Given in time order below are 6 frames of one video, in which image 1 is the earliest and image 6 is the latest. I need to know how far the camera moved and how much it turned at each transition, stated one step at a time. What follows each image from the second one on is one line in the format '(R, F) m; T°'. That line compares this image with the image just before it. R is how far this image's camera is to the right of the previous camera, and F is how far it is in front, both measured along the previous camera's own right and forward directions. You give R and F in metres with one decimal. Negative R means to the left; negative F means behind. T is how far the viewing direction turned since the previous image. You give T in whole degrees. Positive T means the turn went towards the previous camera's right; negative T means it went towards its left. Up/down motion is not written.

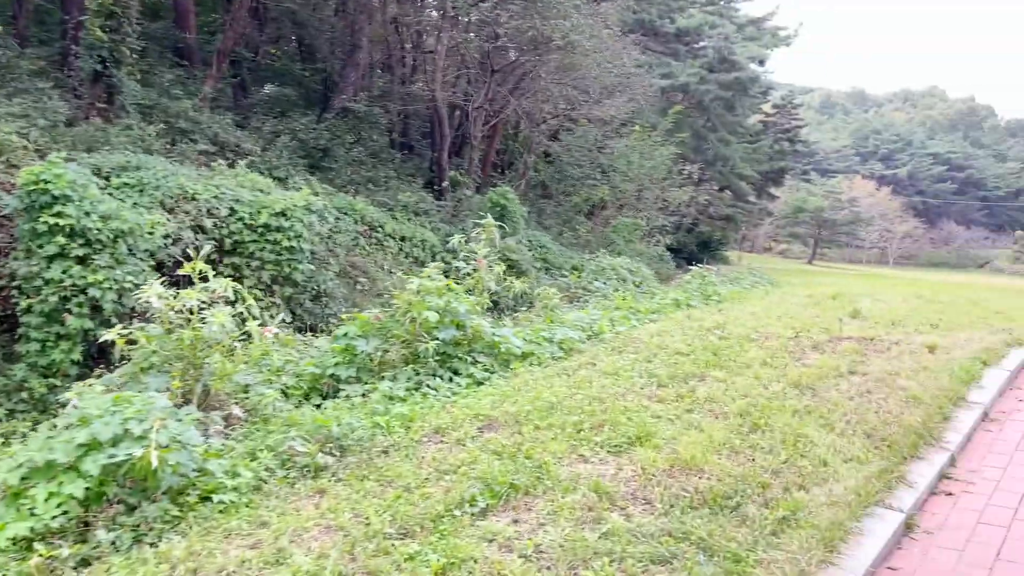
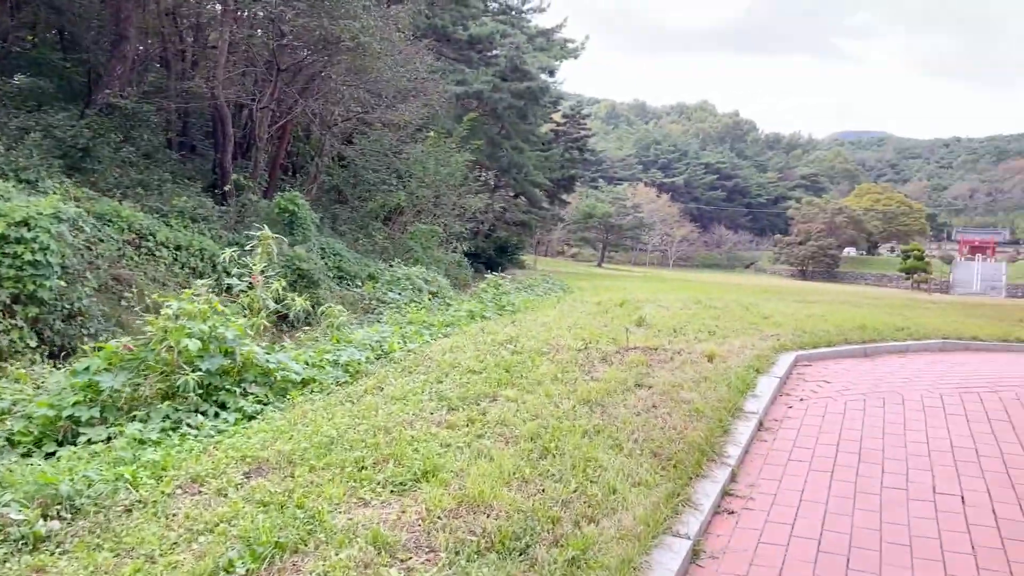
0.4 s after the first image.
(+0.1, +0.3) m; +14°
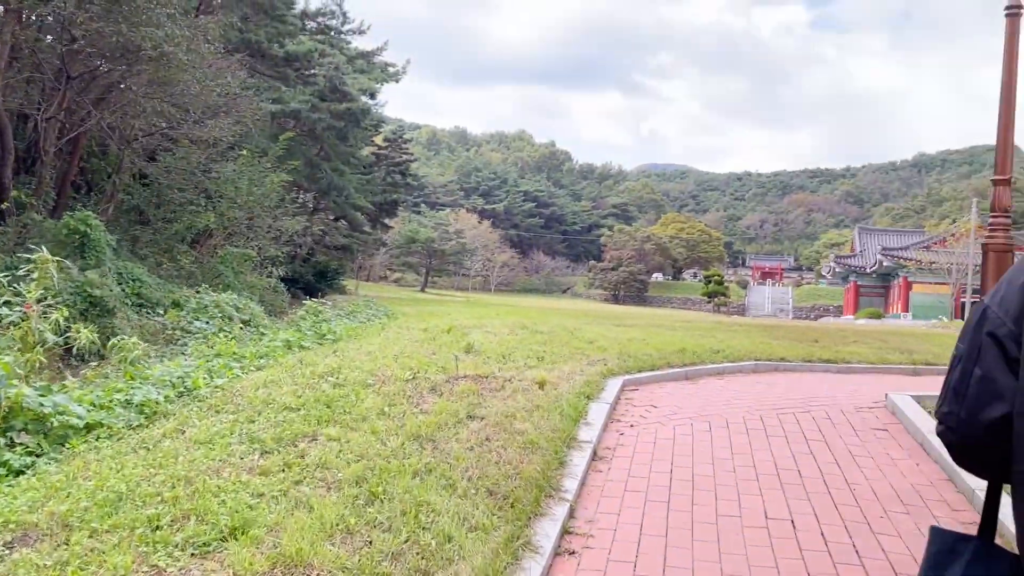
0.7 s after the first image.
(0.0, +0.3) m; +12°
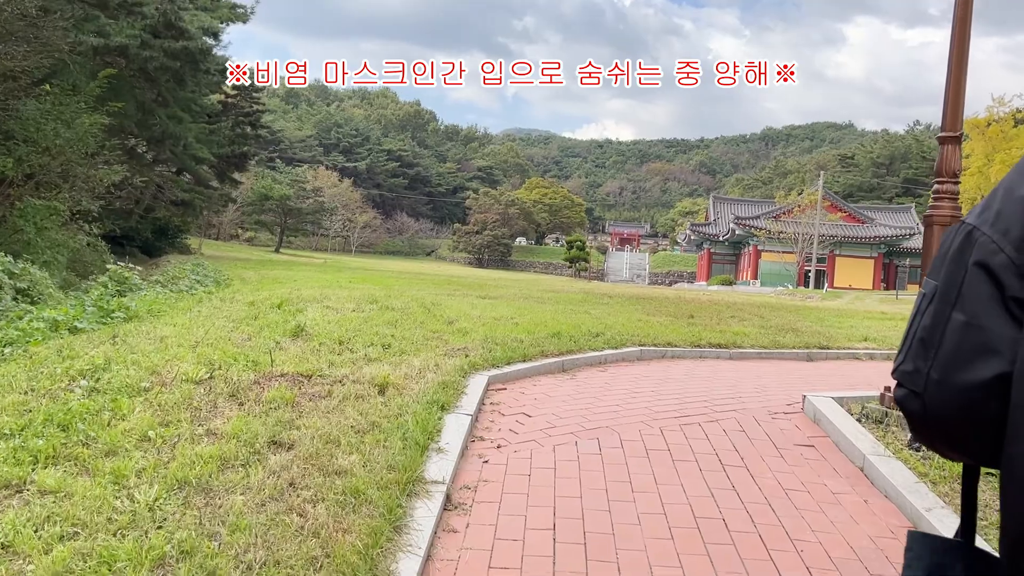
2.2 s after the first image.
(+0.1, +1.2) m; +9°
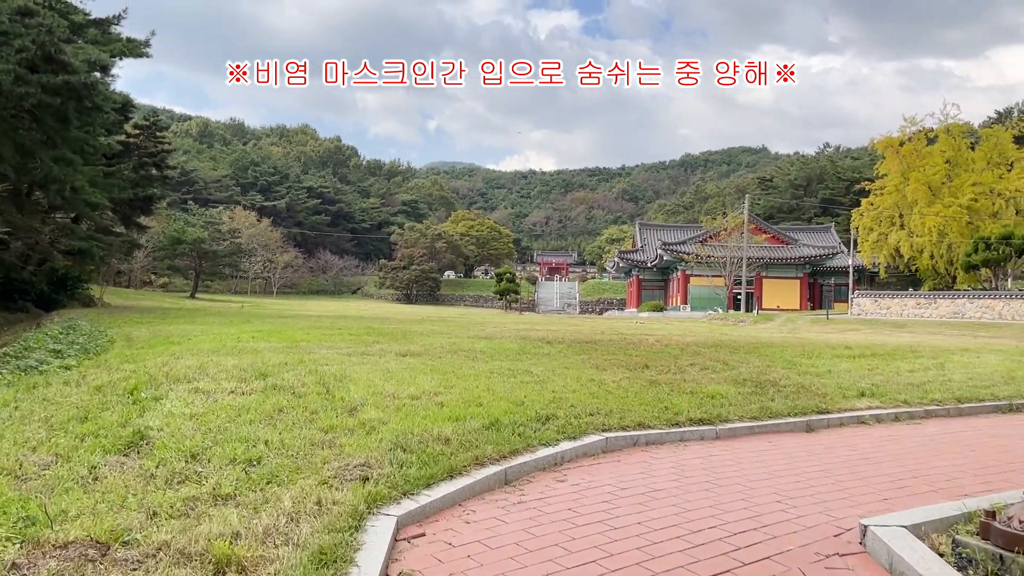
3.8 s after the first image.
(+0.1, +1.4) m; +5°
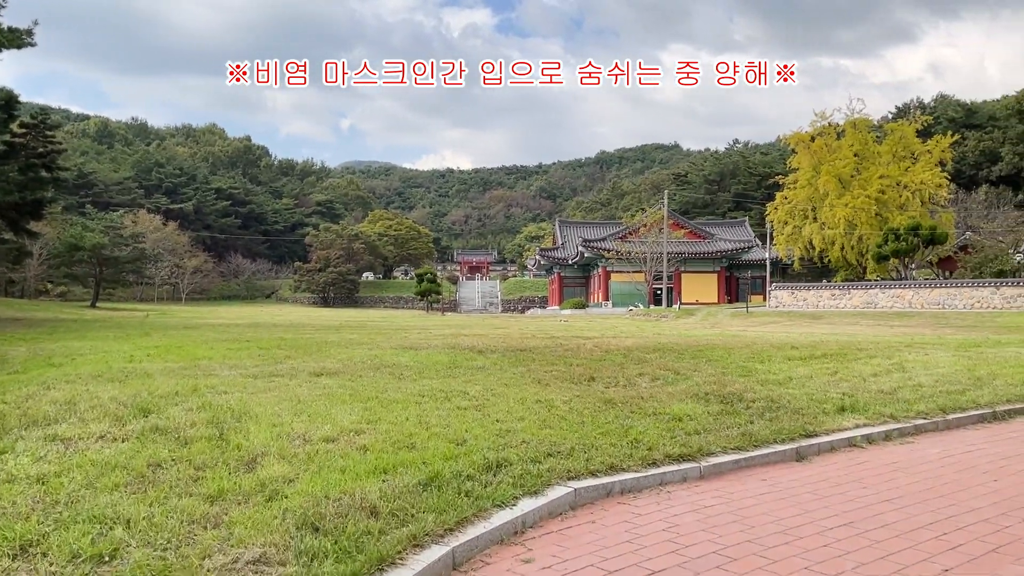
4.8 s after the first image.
(-0.1, +0.9) m; +6°
